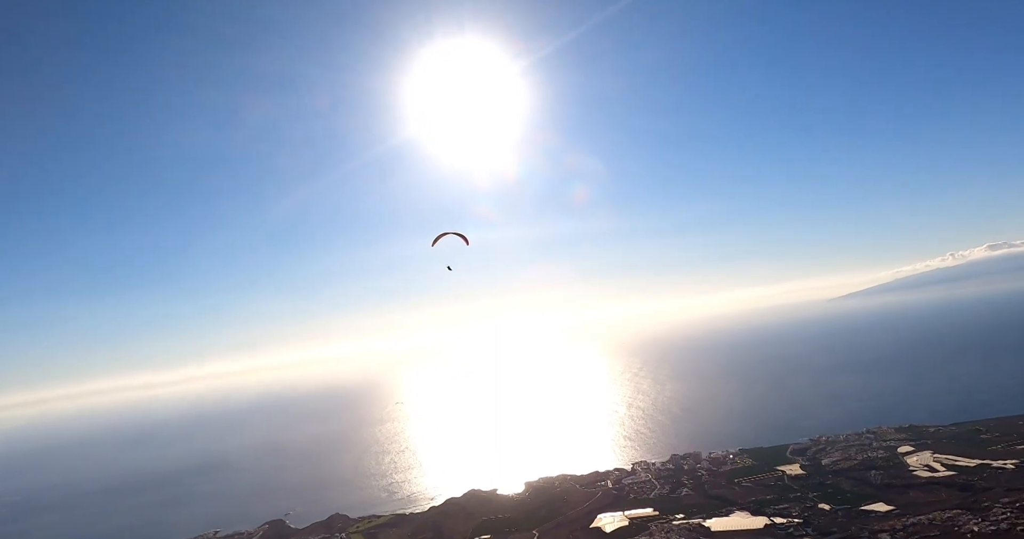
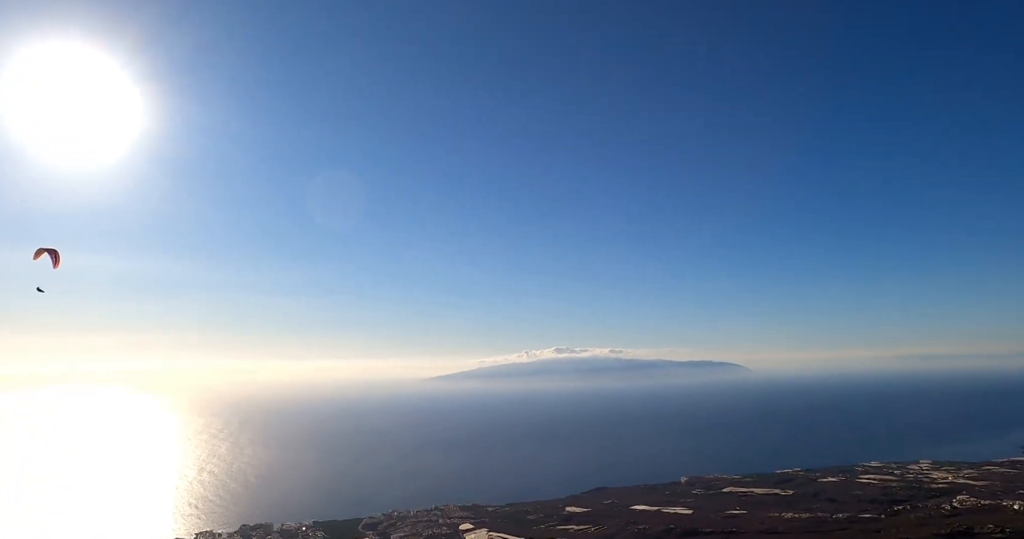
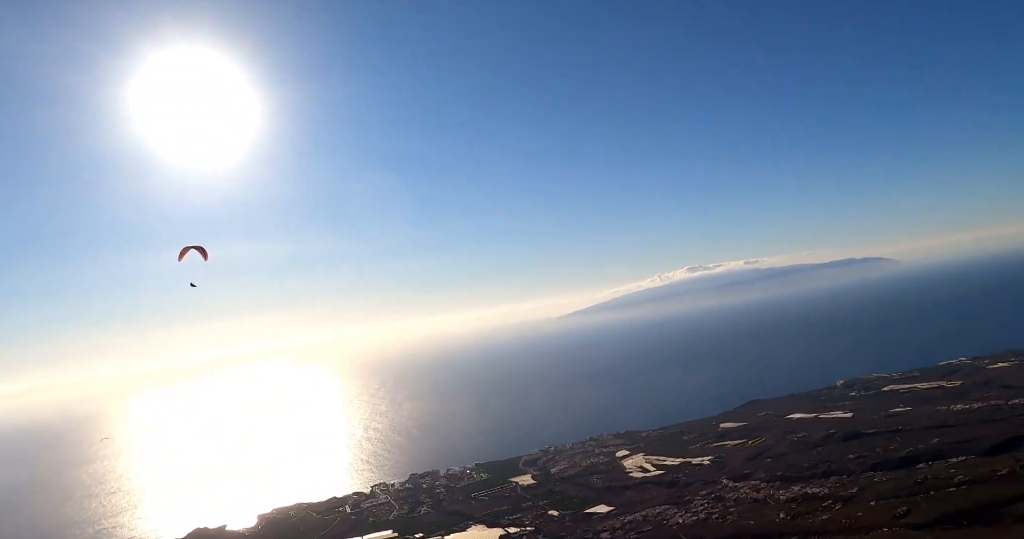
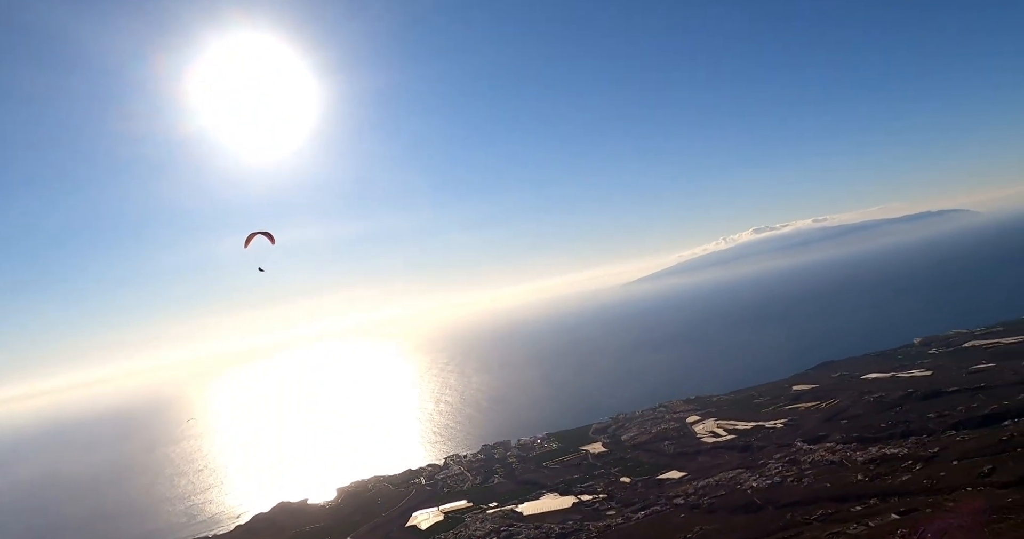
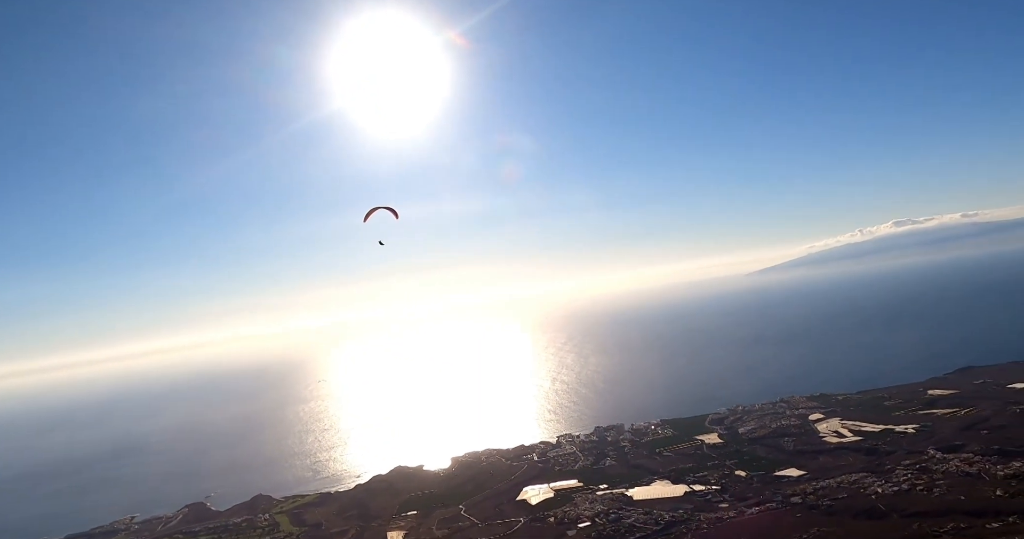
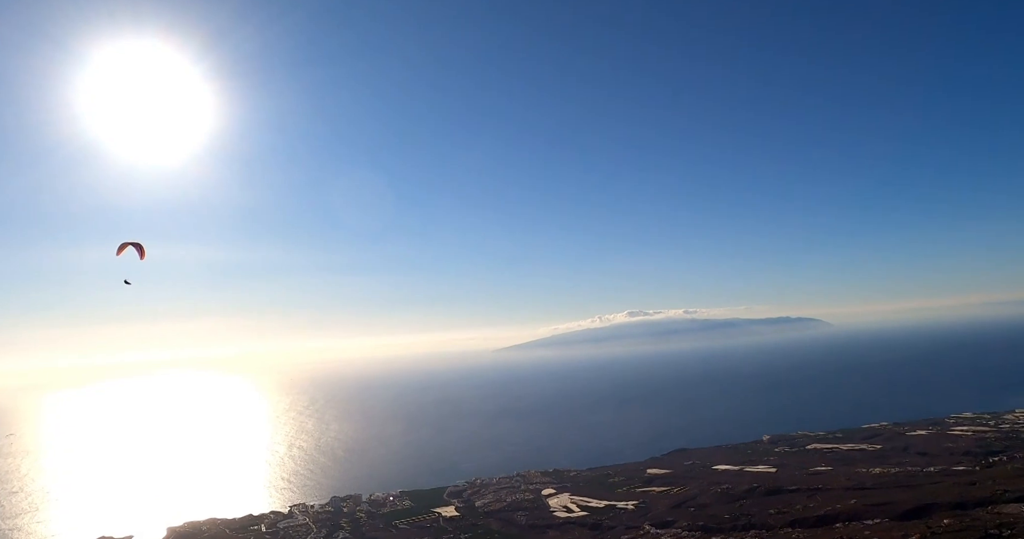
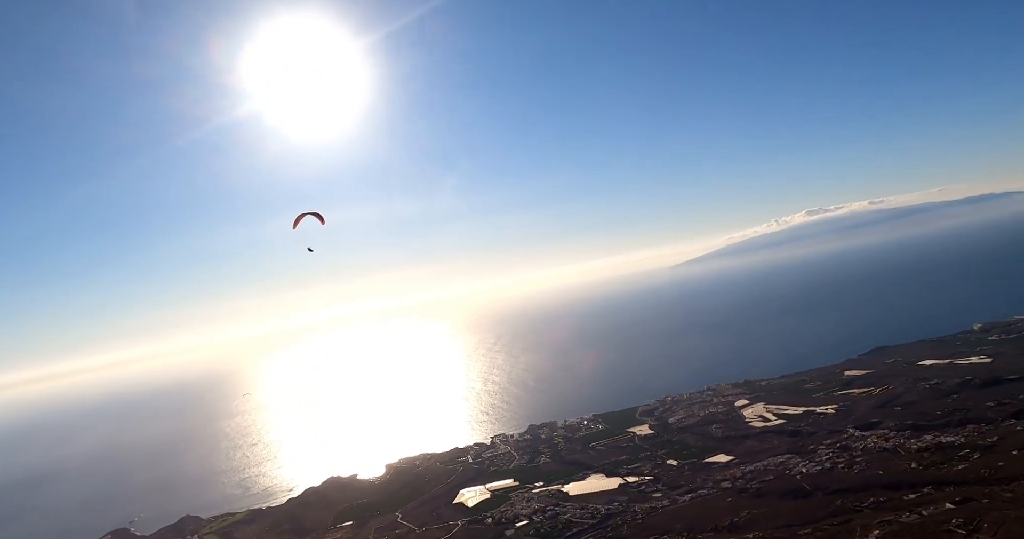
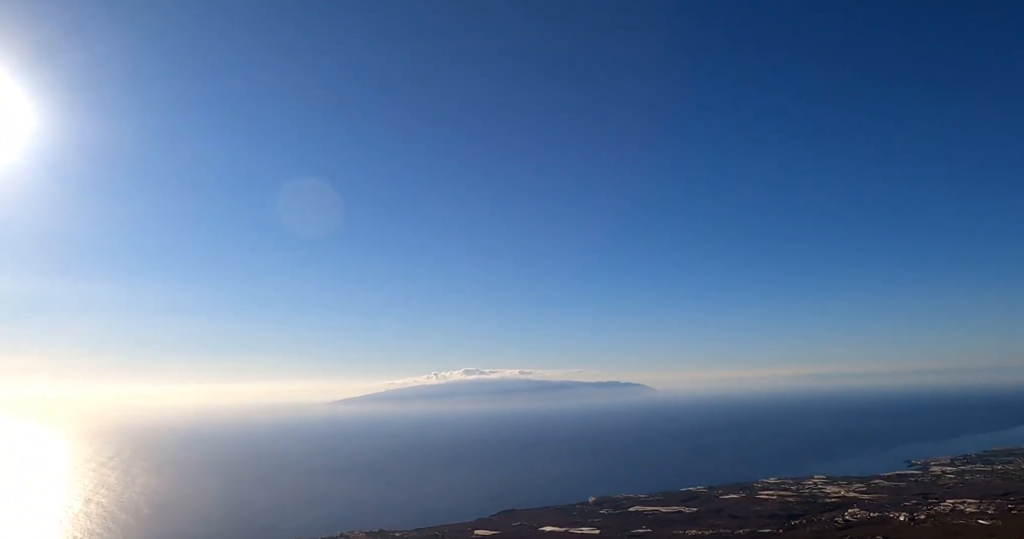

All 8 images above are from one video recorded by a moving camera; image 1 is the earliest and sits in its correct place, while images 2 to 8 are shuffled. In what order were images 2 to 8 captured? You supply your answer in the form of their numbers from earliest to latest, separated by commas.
5, 7, 4, 3, 6, 2, 8
